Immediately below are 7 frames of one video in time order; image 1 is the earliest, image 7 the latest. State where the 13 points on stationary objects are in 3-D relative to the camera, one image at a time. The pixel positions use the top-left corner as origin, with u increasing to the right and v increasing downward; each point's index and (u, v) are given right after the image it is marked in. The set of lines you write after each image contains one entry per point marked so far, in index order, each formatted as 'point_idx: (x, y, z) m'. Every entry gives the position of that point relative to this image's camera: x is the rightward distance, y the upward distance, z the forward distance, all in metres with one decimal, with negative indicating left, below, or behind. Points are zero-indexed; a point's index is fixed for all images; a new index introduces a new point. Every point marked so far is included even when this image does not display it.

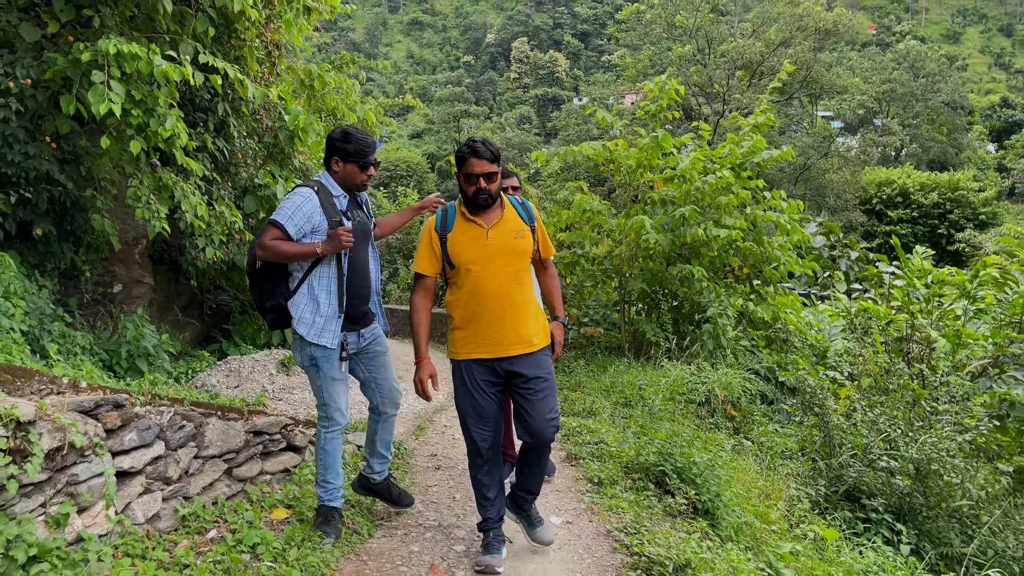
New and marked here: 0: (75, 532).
0: (-1.1, -0.6, +2.1) m
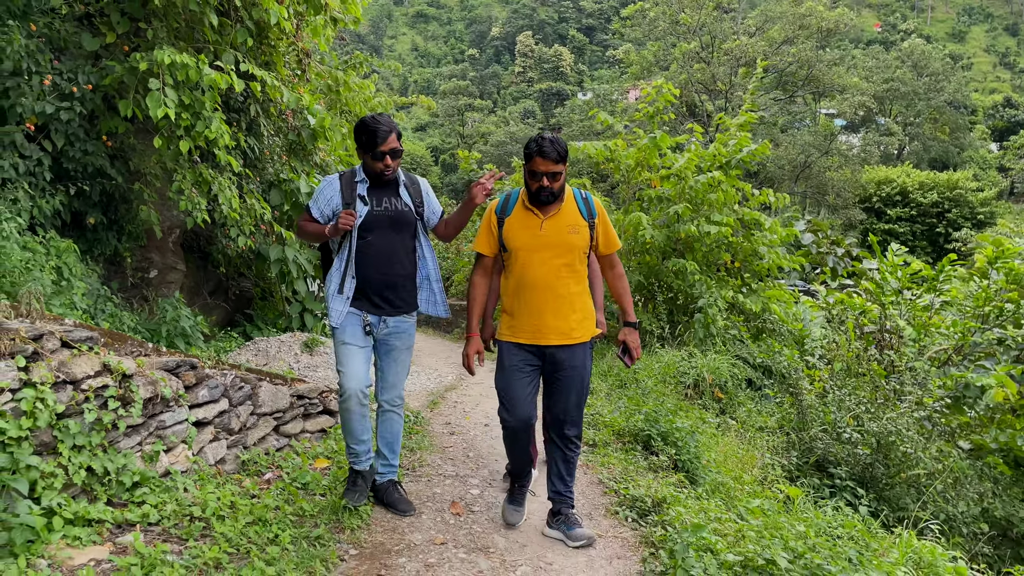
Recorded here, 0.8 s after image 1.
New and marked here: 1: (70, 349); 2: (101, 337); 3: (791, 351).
0: (-1.1, -0.6, +2.6) m
1: (-1.3, -0.2, +2.4) m
2: (-1.3, -0.2, +2.6) m
3: (+2.0, -0.4, +5.8) m
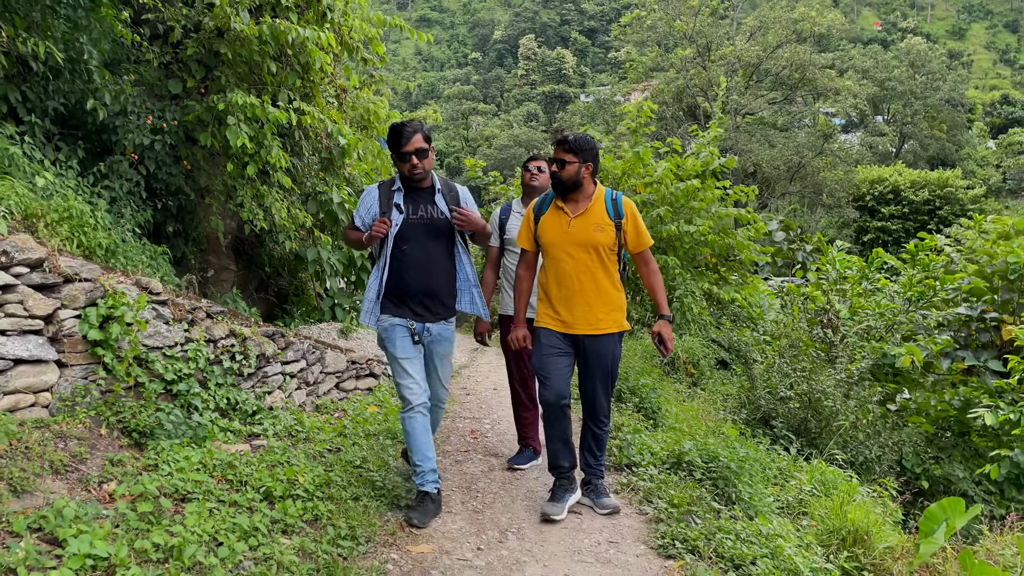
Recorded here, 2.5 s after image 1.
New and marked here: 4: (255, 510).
0: (-1.1, -0.5, +3.7) m
1: (-1.3, -0.1, +3.5) m
2: (-1.3, -0.1, +3.7) m
3: (+2.0, -0.4, +6.9) m
4: (-0.8, -0.7, +2.4) m
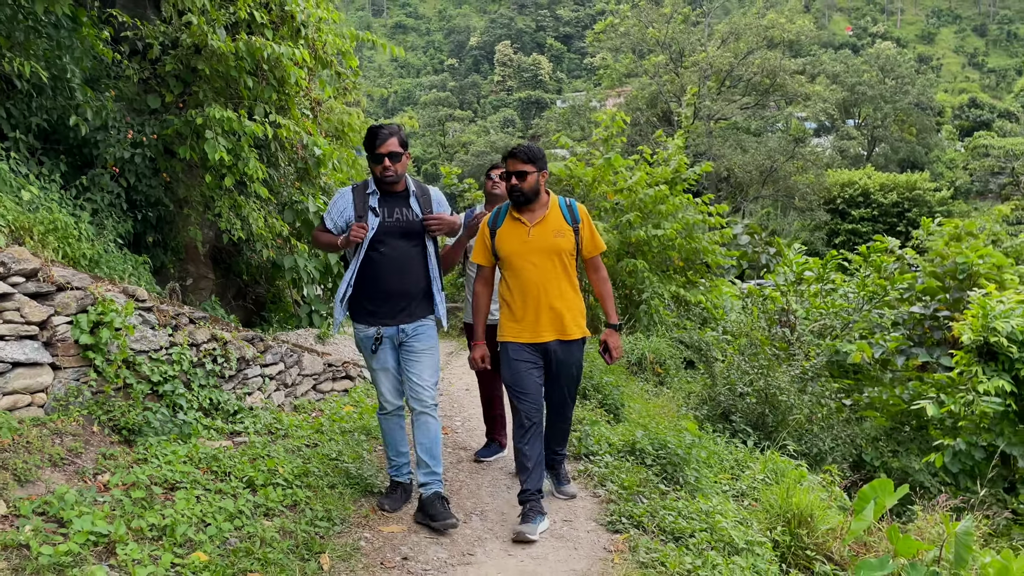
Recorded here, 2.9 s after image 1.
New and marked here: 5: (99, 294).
0: (-1.2, -0.6, +3.9) m
1: (-1.5, -0.2, +3.7) m
2: (-1.5, -0.1, +3.9) m
3: (+1.8, -0.4, +7.2) m
4: (-0.9, -0.7, +2.6) m
5: (-1.6, 0.0, +3.2) m
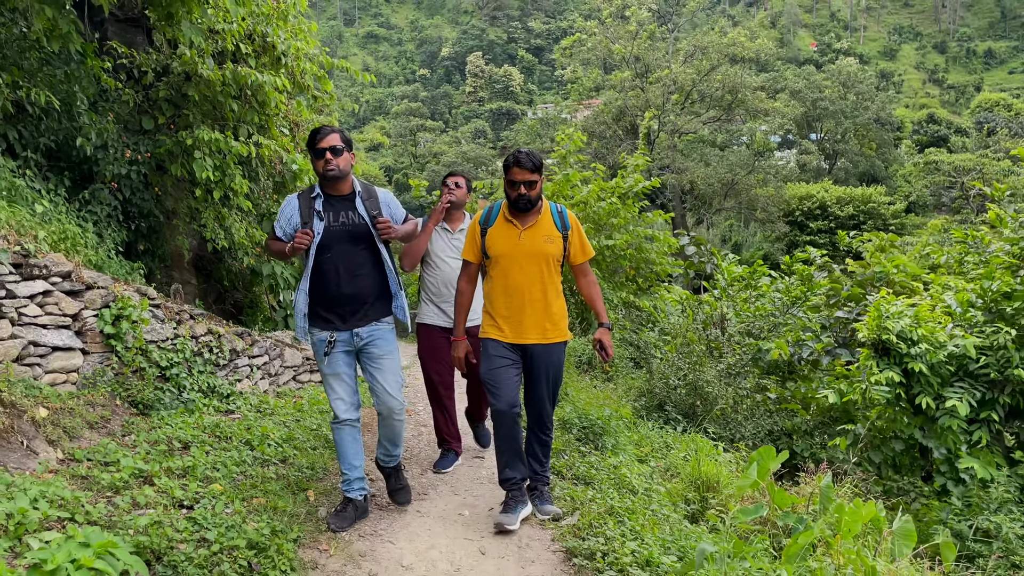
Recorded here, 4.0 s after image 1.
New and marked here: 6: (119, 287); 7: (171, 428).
0: (-1.5, -0.6, +4.5) m
1: (-1.7, -0.2, +4.3) m
2: (-1.7, -0.2, +4.5) m
3: (+1.4, -0.4, +8.0) m
4: (-1.1, -0.7, +3.3) m
5: (-1.8, 0.0, +3.8) m
6: (-1.9, 0.0, +3.8) m
7: (-1.4, -0.6, +3.4) m
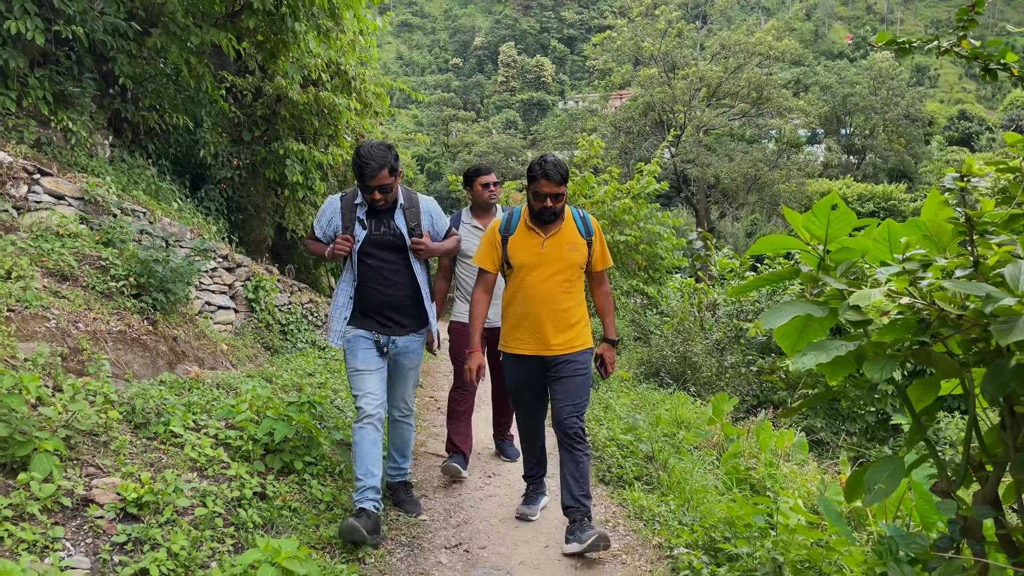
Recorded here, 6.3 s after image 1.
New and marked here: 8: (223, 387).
0: (-1.3, -0.4, +6.1) m
1: (-1.5, 0.0, +5.9) m
2: (-1.5, 0.0, +6.1) m
3: (+1.7, -0.3, +9.4) m
4: (-1.0, -0.5, +4.8) m
5: (-1.7, +0.1, +5.3) m
6: (-1.7, +0.1, +5.4) m
7: (-1.3, -0.5, +4.9) m
8: (-1.2, -0.4, +3.5) m
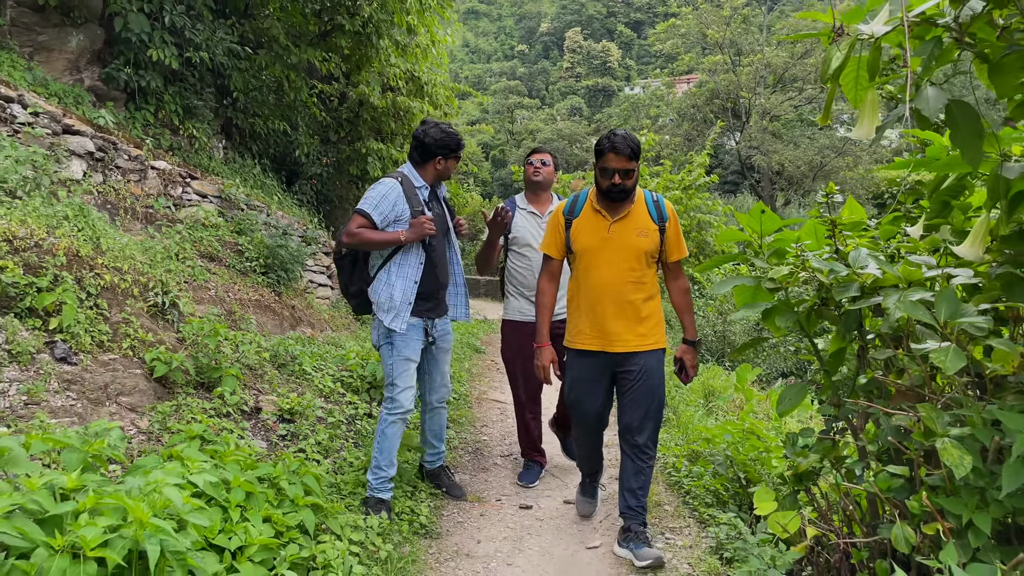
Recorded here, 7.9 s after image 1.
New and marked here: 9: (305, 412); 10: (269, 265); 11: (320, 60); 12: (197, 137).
0: (-0.9, -0.3, +7.1) m
1: (-1.1, +0.1, +6.9) m
2: (-1.1, +0.1, +7.1) m
3: (+2.4, -0.1, +10.2) m
4: (-0.6, -0.4, +5.8) m
5: (-1.3, +0.3, +6.4) m
6: (-1.3, +0.3, +6.4) m
7: (-0.9, -0.3, +6.0) m
8: (-1.0, -0.3, +4.5) m
9: (-0.8, -0.5, +3.3) m
10: (-1.5, +0.1, +5.0) m
11: (-1.8, +2.2, +7.7) m
12: (-2.6, +1.3, +6.8) m
